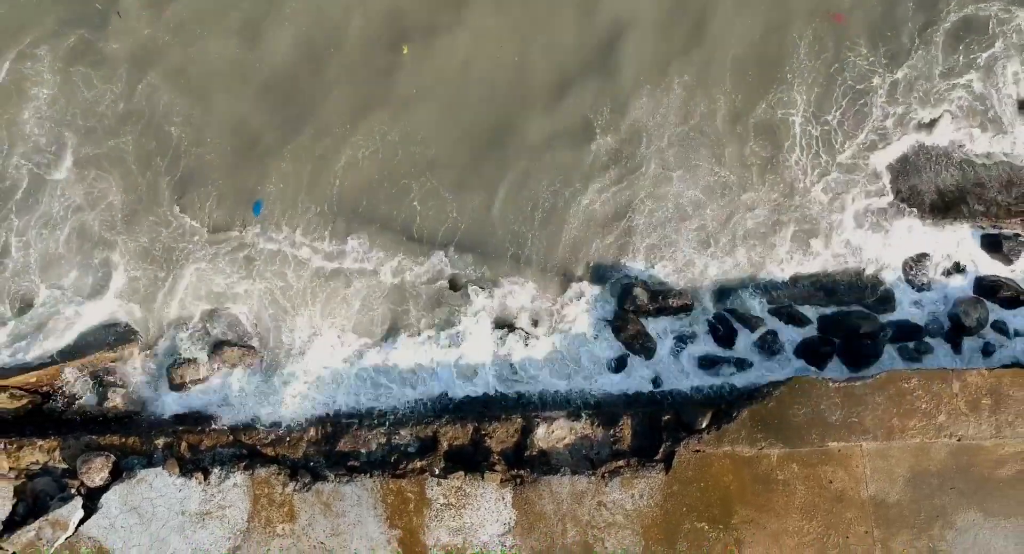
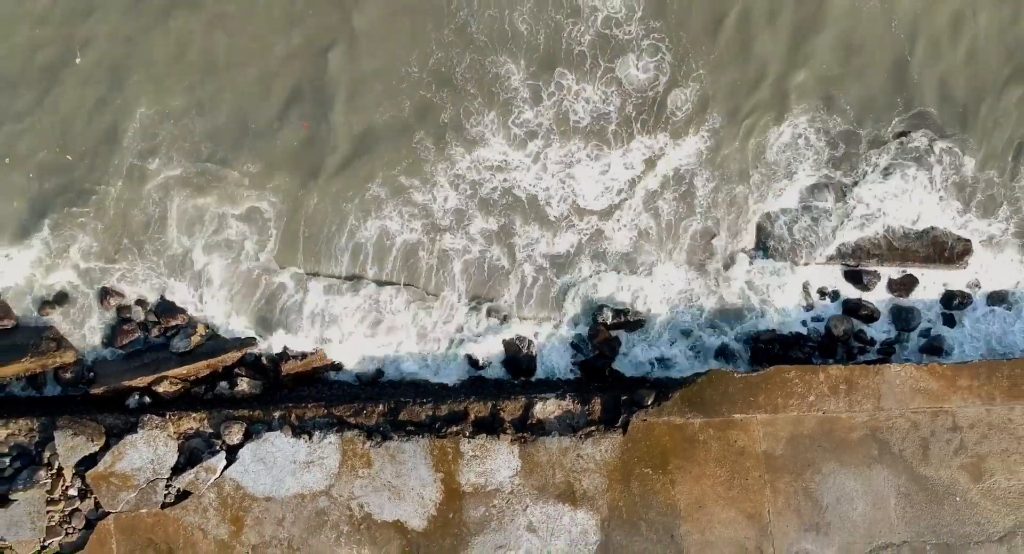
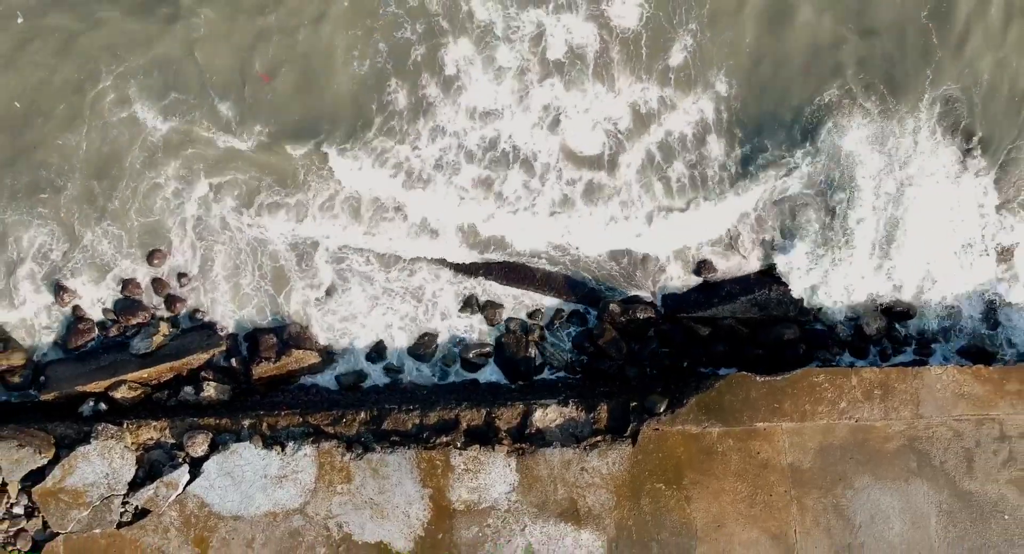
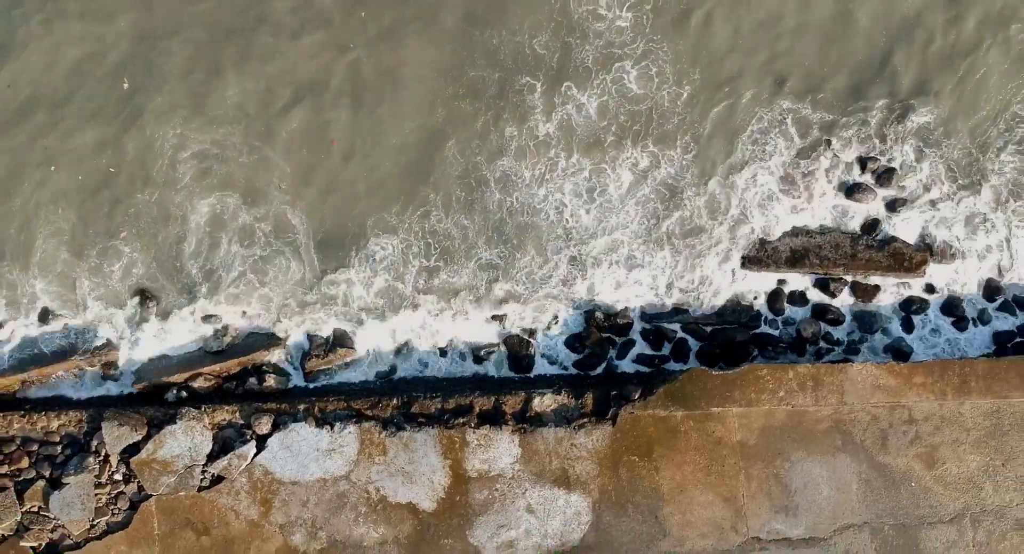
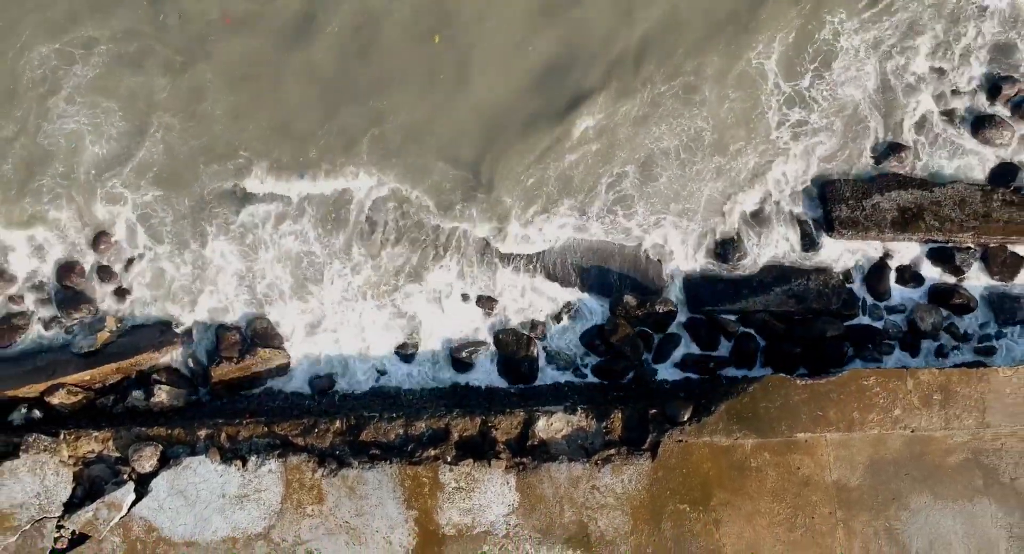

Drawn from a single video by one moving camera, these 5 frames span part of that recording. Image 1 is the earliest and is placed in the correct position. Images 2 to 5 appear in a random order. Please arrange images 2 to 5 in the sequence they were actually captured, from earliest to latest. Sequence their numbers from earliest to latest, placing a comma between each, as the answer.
5, 3, 2, 4
